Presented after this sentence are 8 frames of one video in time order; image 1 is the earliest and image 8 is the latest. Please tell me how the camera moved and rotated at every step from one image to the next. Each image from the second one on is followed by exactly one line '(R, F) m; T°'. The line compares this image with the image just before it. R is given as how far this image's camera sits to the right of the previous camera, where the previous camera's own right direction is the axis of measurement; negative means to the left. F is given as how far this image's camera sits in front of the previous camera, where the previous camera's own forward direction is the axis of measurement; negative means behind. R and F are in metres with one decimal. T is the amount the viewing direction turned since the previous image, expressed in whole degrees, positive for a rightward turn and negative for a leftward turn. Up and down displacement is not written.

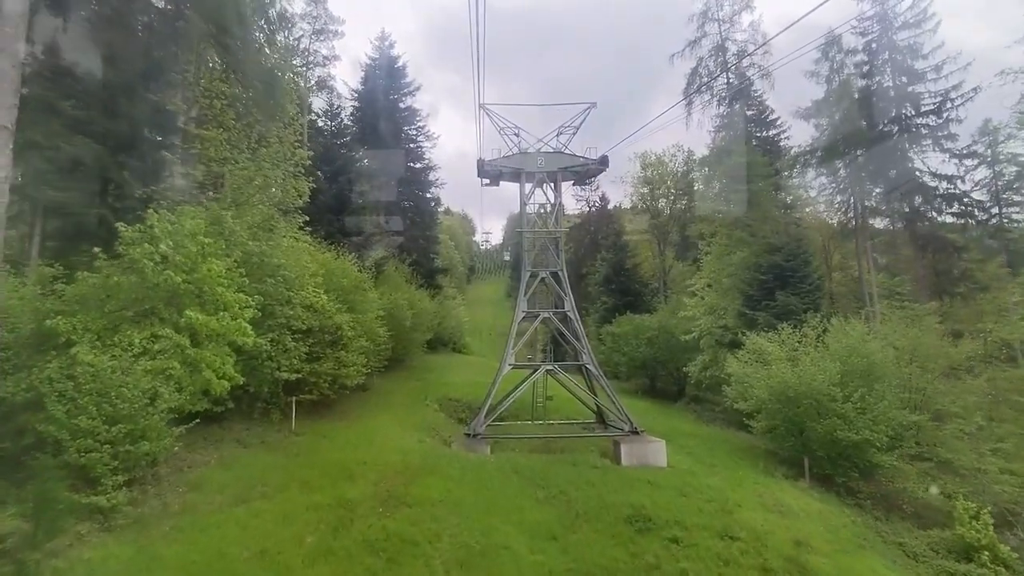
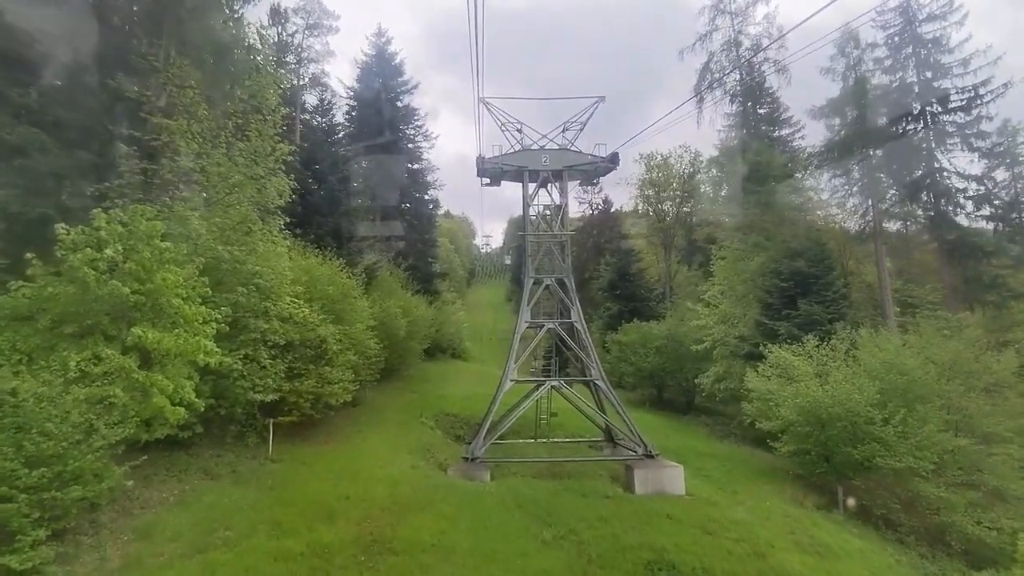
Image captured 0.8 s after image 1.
(0.0, +1.4) m; 0°
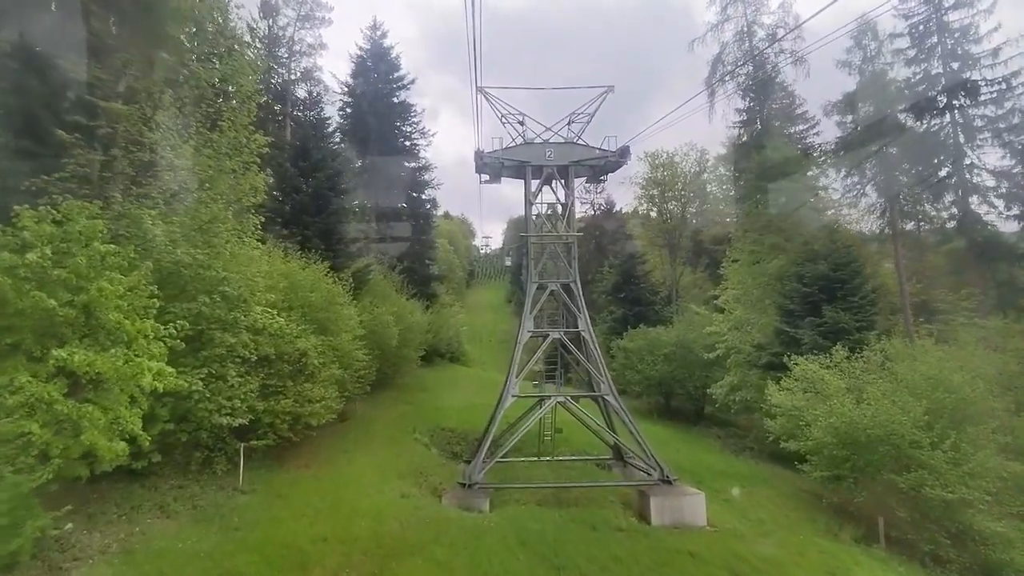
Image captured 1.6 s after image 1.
(0.0, +1.4) m; 0°
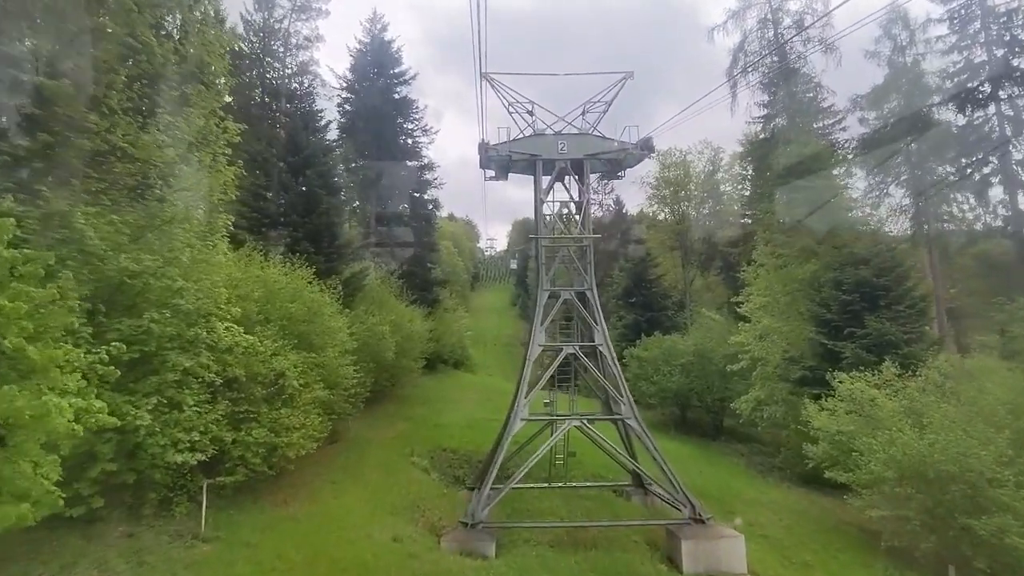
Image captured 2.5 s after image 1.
(-0.1, +1.7) m; 0°
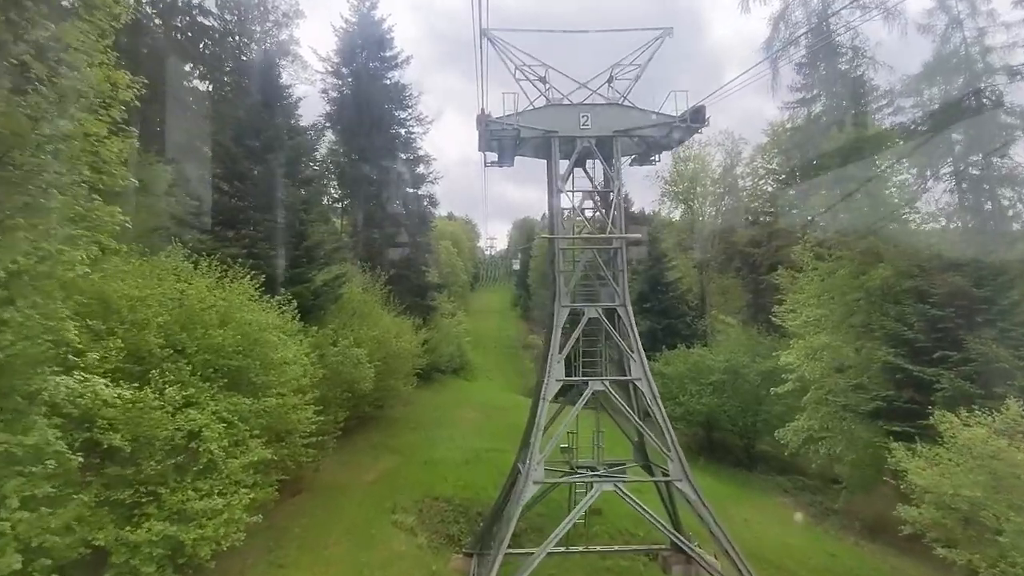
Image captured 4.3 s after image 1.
(-0.1, +3.2) m; 0°
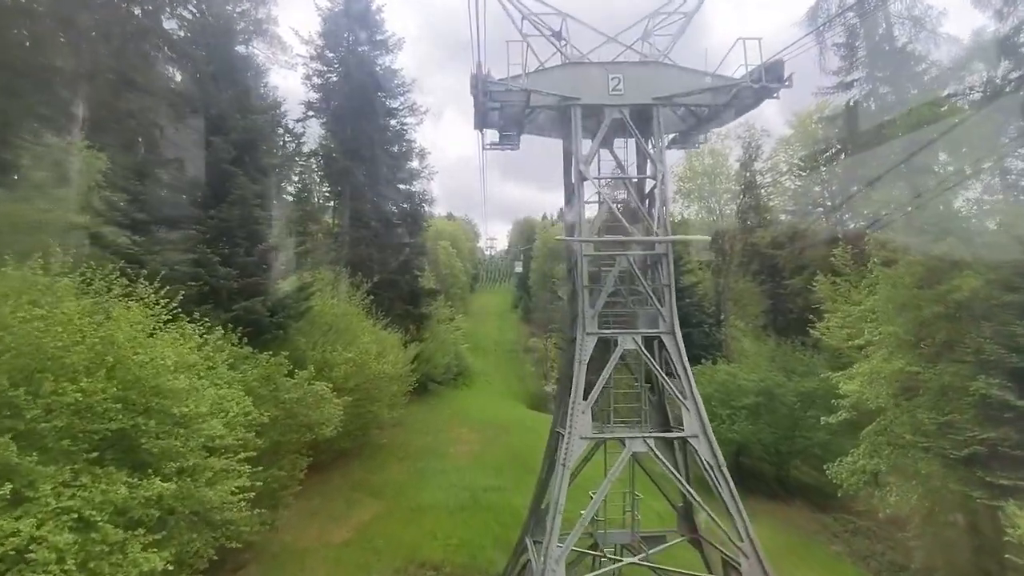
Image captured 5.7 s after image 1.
(-0.1, +2.8) m; 0°
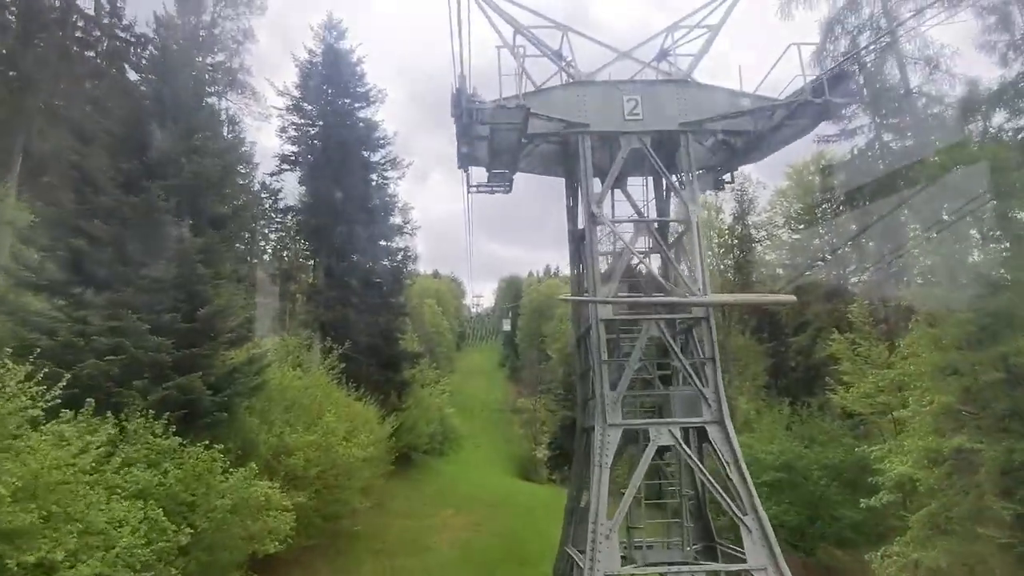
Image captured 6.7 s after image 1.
(-0.1, +1.8) m; +1°
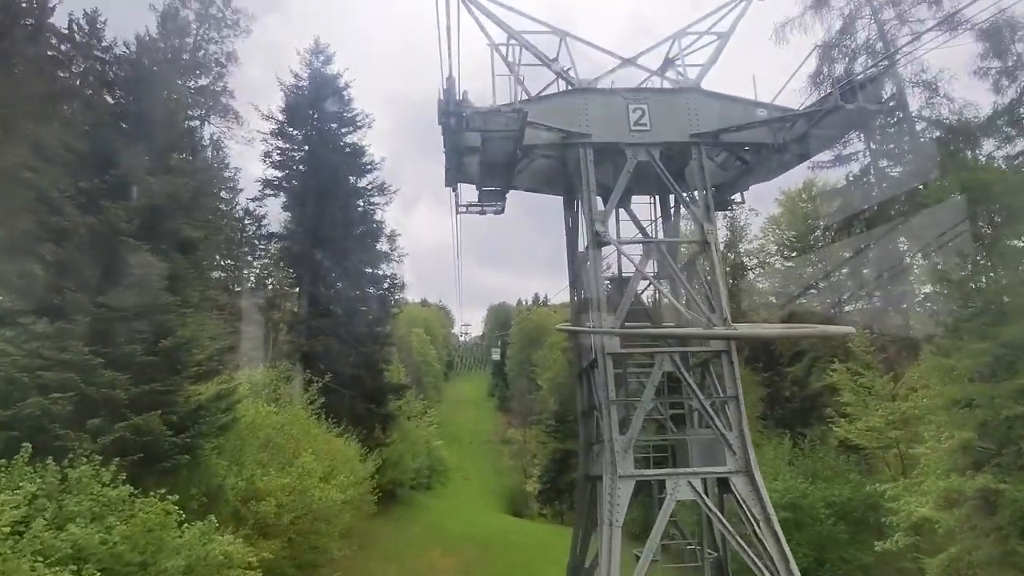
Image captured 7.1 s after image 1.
(0.0, +0.7) m; +1°
